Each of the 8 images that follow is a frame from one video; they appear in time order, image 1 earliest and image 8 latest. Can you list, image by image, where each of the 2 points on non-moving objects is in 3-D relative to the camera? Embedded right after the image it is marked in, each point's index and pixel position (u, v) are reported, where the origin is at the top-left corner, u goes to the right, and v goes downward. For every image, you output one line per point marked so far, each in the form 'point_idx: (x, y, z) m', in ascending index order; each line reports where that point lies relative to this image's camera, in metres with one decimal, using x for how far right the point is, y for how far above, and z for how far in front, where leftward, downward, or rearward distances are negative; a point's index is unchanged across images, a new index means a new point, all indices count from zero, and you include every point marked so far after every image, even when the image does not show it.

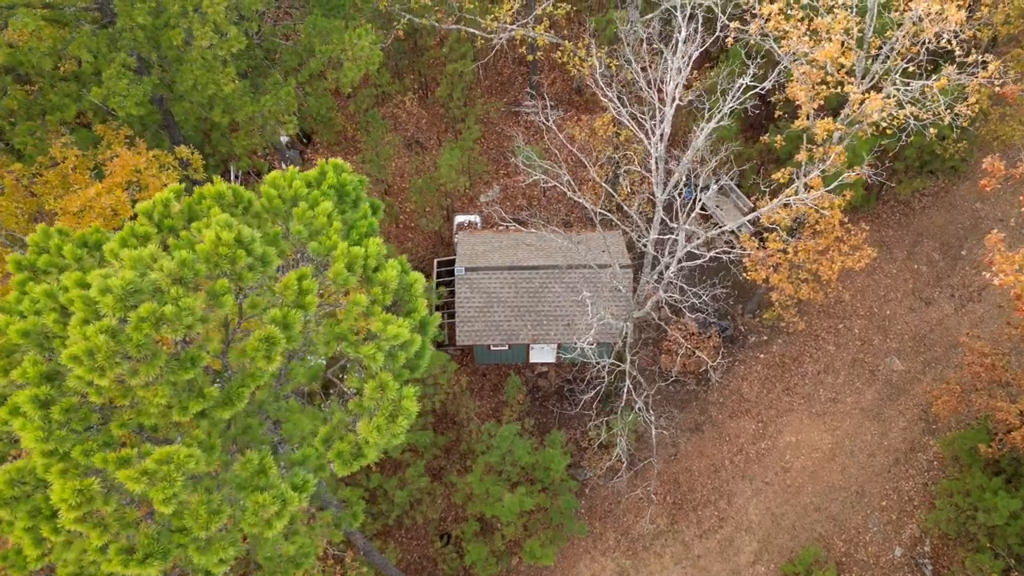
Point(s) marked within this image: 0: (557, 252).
0: (+1.0, +0.7, +15.9) m
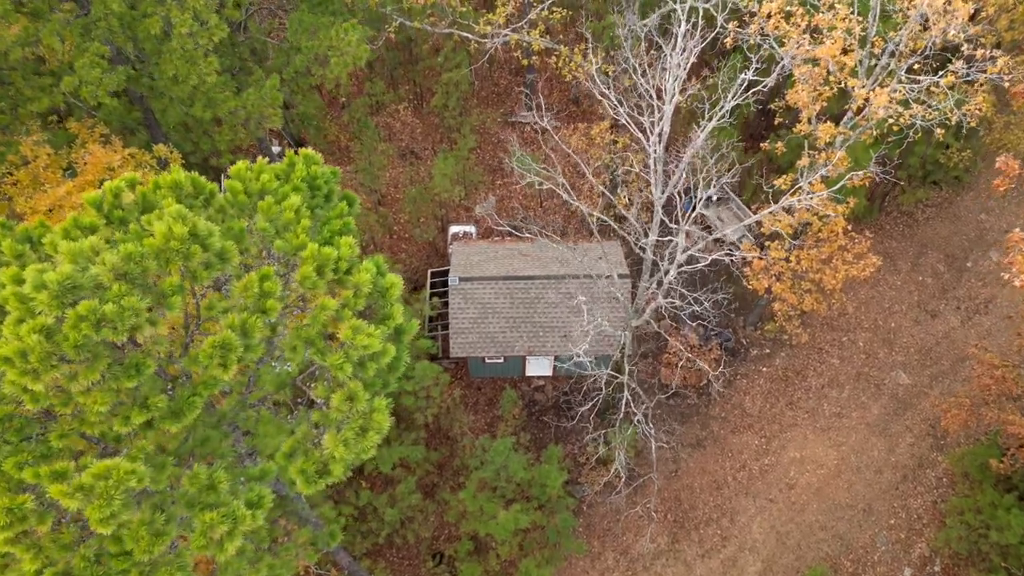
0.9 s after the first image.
0: (+0.9, +0.5, +15.5) m
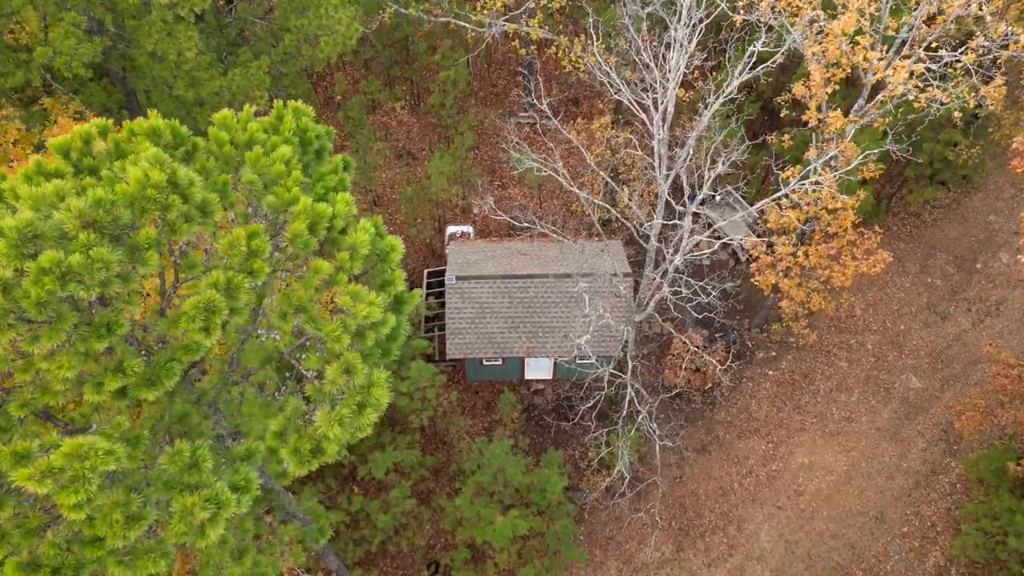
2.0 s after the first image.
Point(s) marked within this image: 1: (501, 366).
0: (+0.8, +0.5, +15.1) m
1: (-0.2, -1.6, +15.0) m
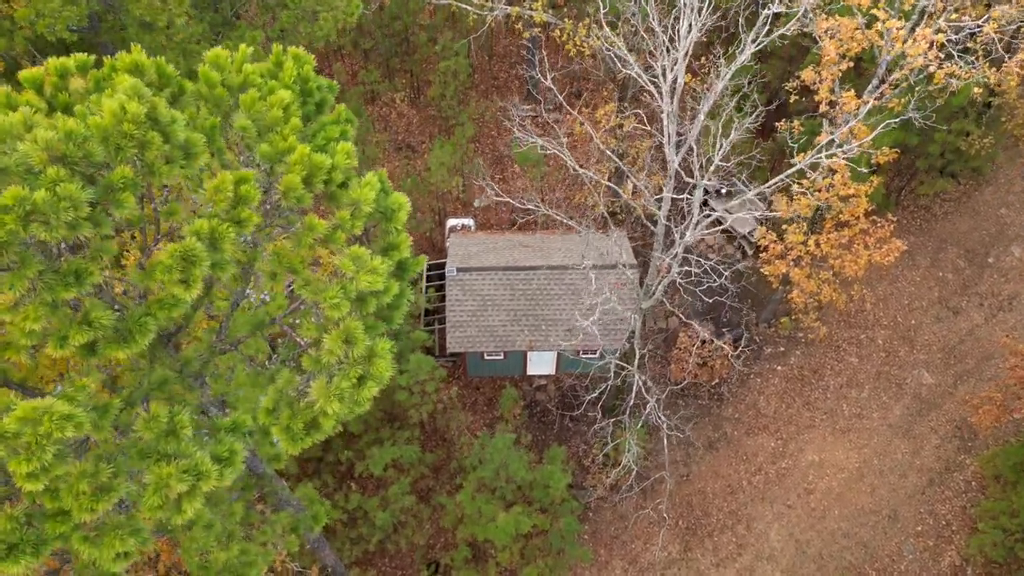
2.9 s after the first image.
0: (+0.9, +0.7, +14.7) m
1: (-0.2, -1.4, +14.6) m
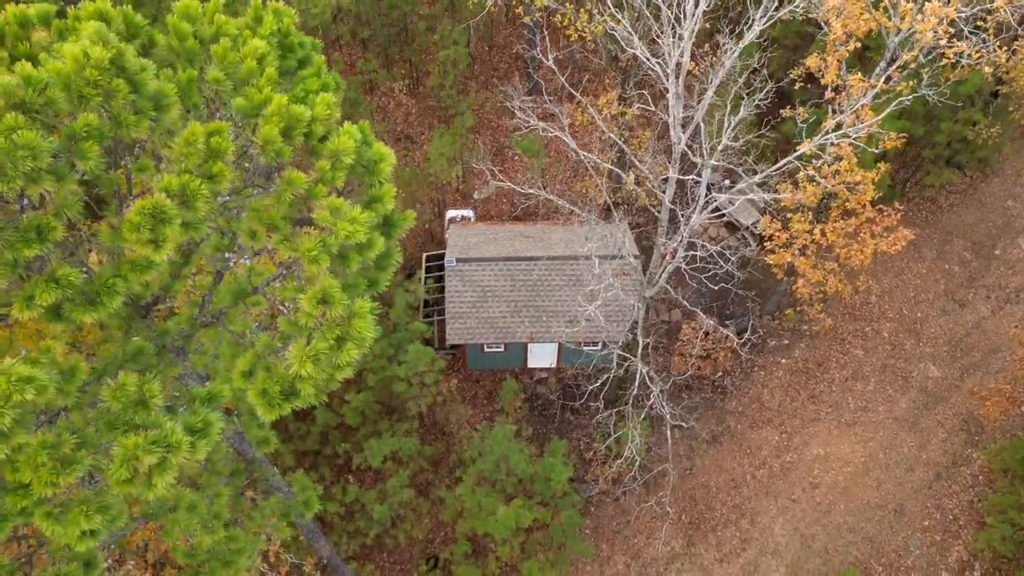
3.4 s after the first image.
0: (+0.9, +0.9, +14.5) m
1: (-0.2, -1.2, +14.4) m
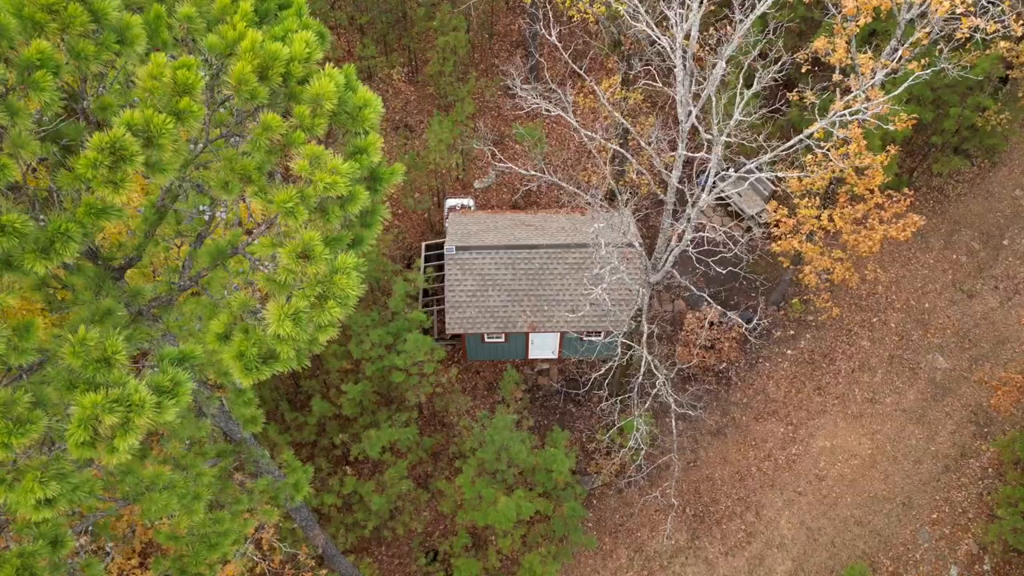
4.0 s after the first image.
0: (+0.9, +1.1, +14.2) m
1: (-0.2, -1.0, +14.1) m
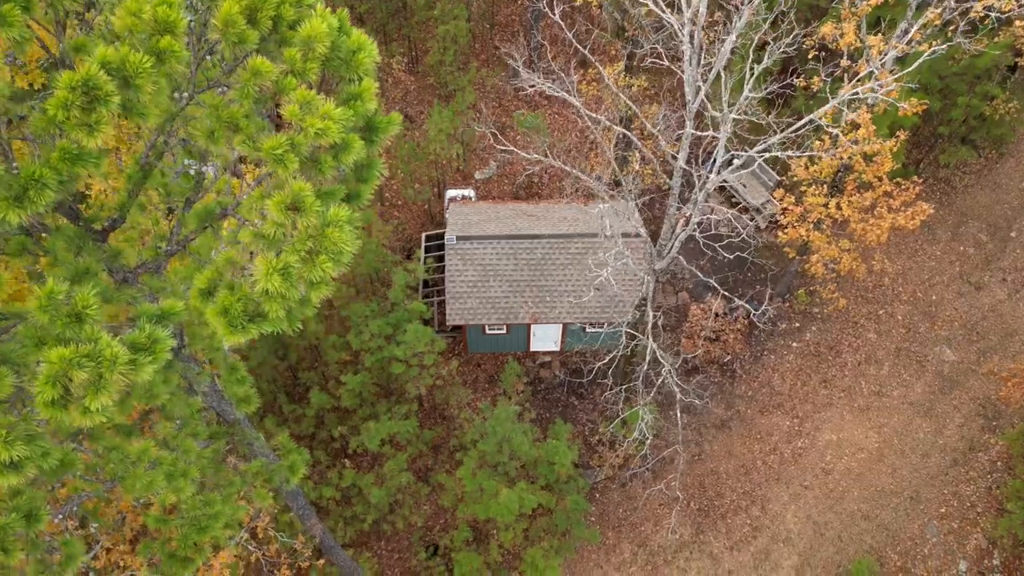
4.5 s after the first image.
0: (+0.9, +1.2, +14.0) m
1: (-0.1, -0.9, +13.9) m
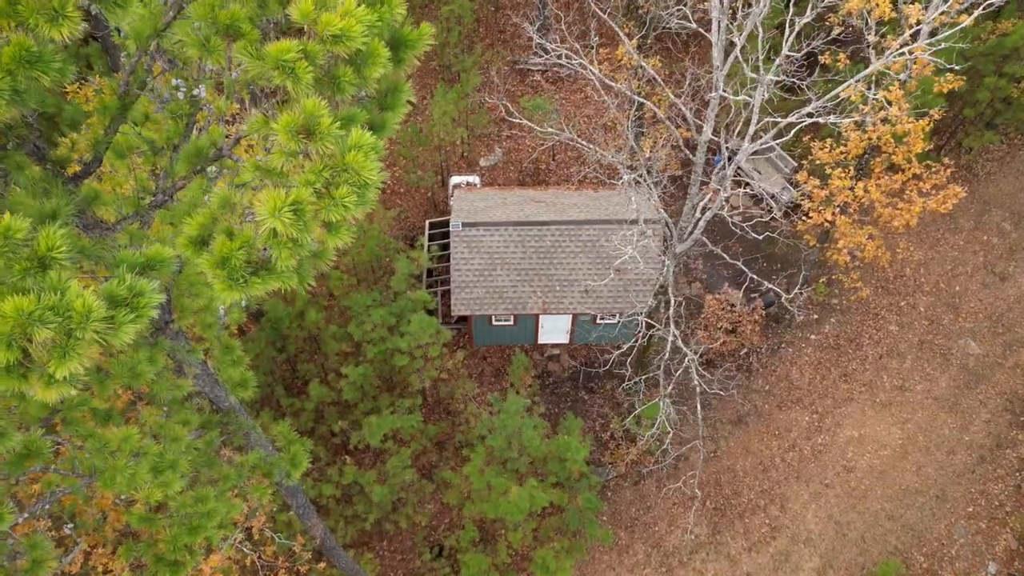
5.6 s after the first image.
0: (+1.1, +1.4, +13.4) m
1: (0.0, -0.7, +13.3) m
